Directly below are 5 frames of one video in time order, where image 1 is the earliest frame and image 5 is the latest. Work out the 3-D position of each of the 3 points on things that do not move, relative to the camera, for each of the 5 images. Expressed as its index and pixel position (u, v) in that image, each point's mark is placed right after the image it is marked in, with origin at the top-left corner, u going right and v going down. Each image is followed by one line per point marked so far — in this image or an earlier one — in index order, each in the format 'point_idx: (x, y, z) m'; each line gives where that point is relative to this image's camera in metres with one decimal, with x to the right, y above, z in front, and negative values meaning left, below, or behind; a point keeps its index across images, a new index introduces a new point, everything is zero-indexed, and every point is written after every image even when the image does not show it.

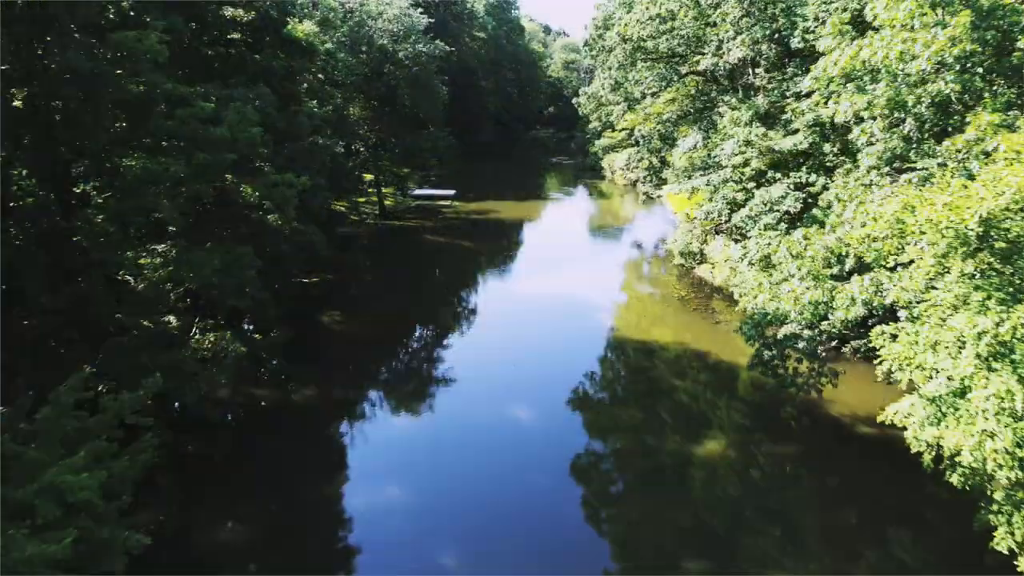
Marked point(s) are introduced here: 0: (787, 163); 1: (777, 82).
0: (+4.8, +2.1, +14.9) m
1: (+4.8, +3.8, +15.8) m
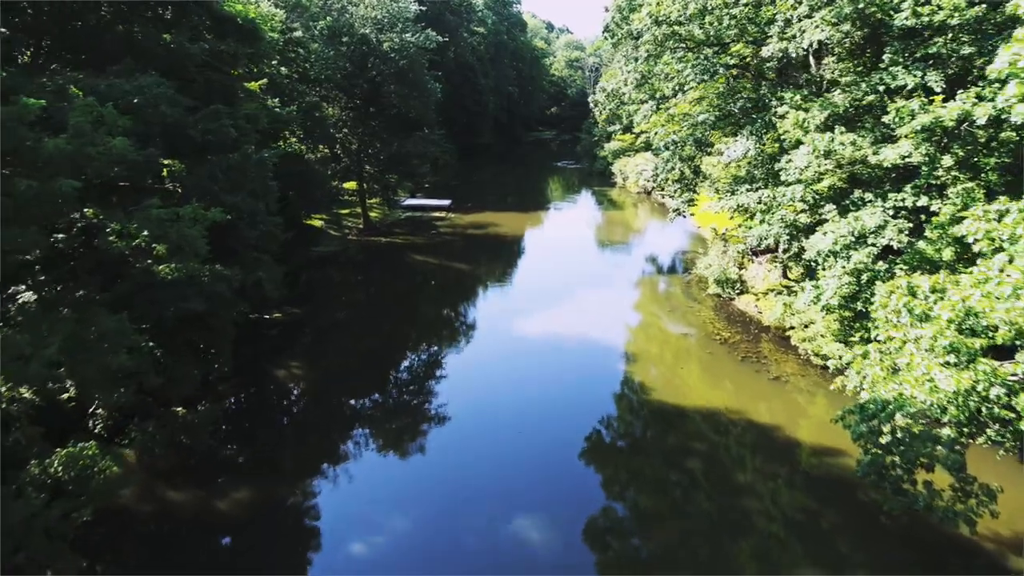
0: (+4.9, +1.4, +11.4) m
1: (+4.9, +3.0, +12.3) m
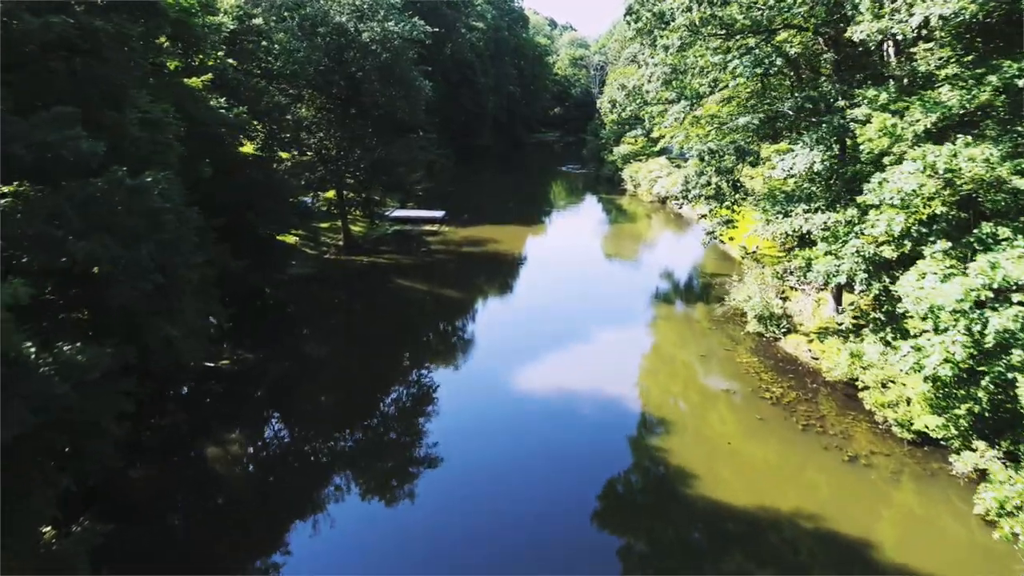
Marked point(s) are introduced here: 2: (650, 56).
0: (+4.9, +0.7, +8.3) m
1: (+4.9, +2.4, +9.2) m
2: (+2.5, +4.4, +15.9) m
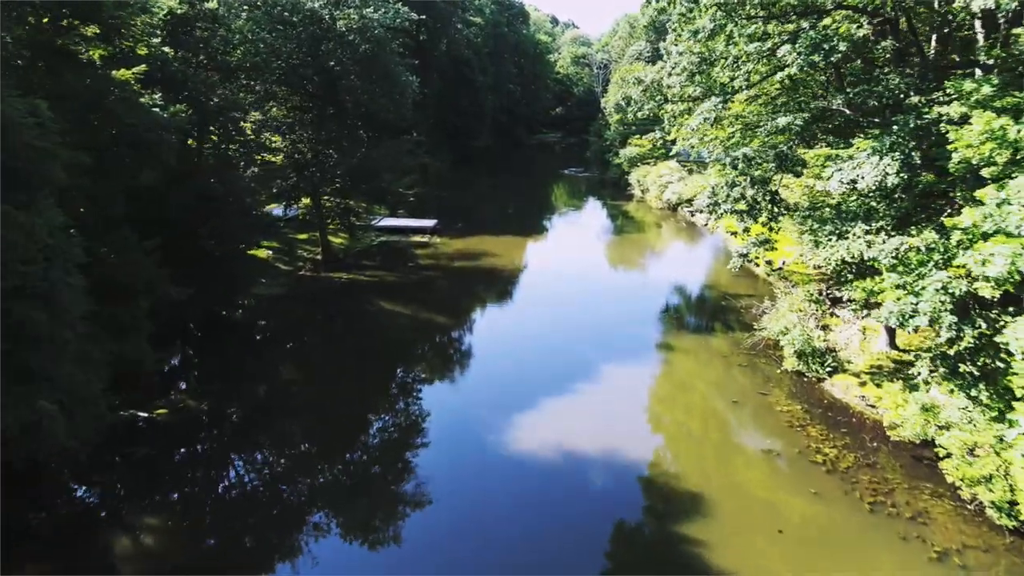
0: (+4.8, +0.3, +6.0) m
1: (+4.8, +1.9, +6.8) m
2: (+2.5, +3.9, +13.6) m
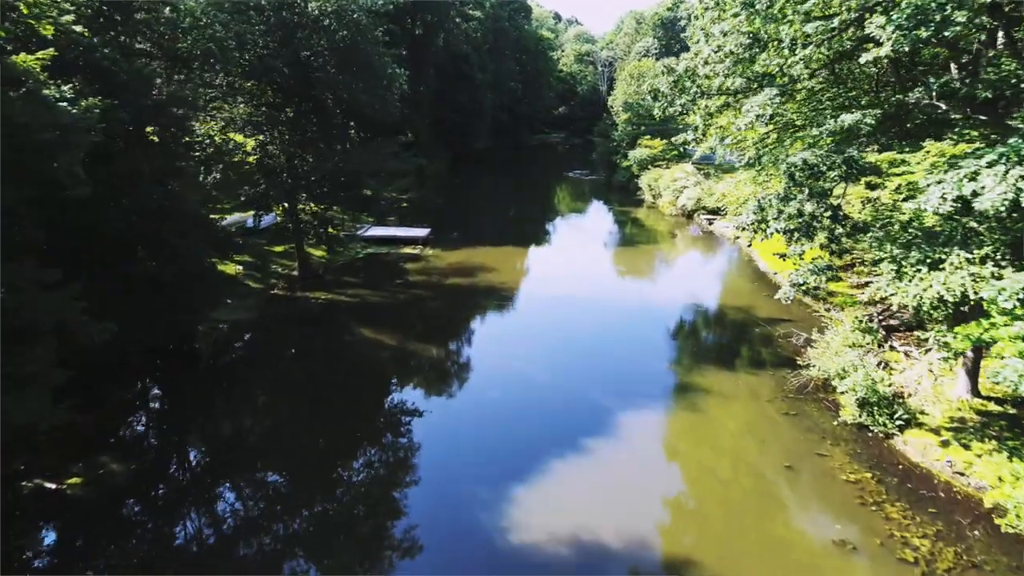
0: (+4.8, -0.2, +3.6) m
1: (+4.8, +1.5, +4.5) m
2: (+2.5, +3.5, +11.2) m
